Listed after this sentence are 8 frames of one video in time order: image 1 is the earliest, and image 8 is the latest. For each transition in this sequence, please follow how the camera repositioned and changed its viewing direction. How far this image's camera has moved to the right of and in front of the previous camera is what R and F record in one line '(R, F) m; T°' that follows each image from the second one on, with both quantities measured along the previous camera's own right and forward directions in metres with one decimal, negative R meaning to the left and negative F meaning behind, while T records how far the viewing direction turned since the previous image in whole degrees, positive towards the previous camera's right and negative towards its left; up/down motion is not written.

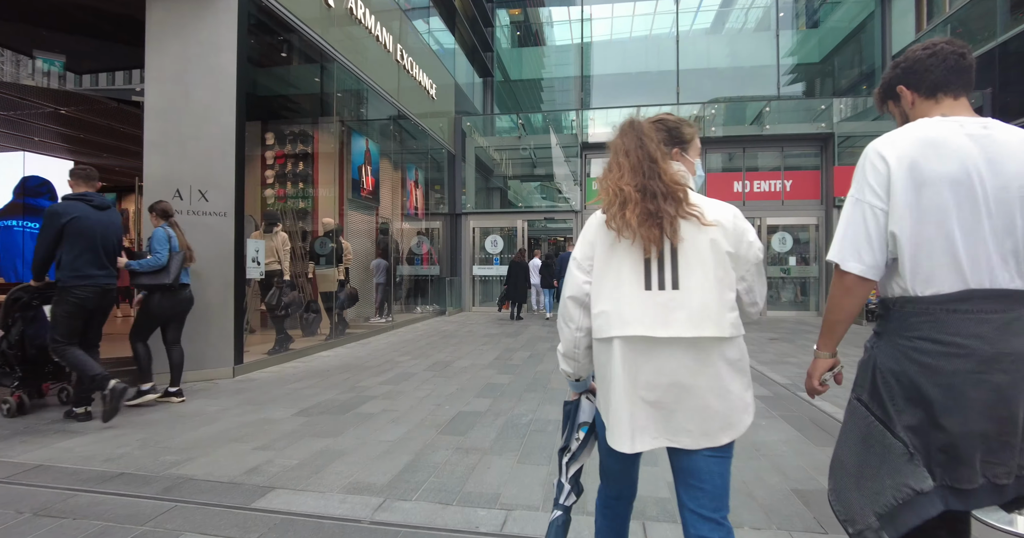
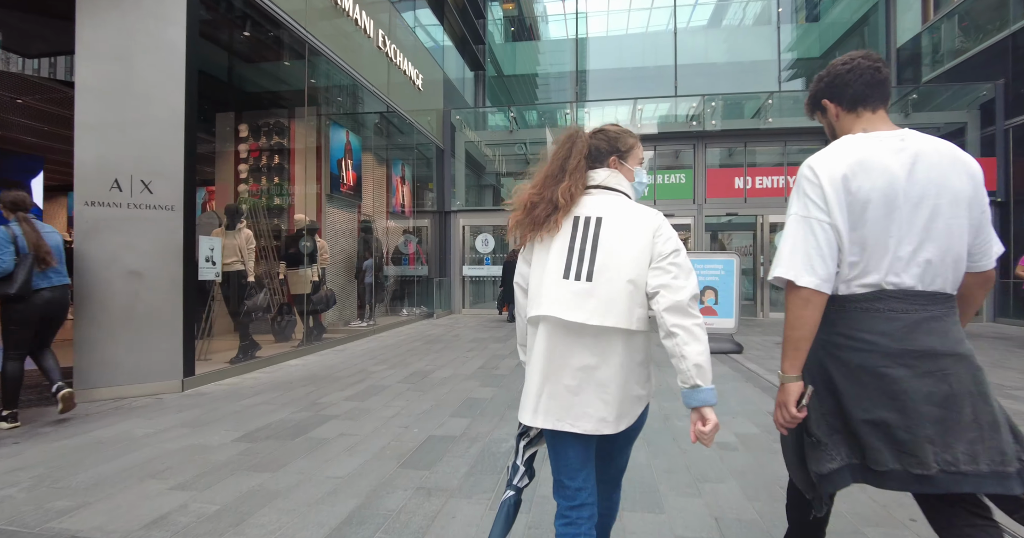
(+0.1, +0.5) m; 0°
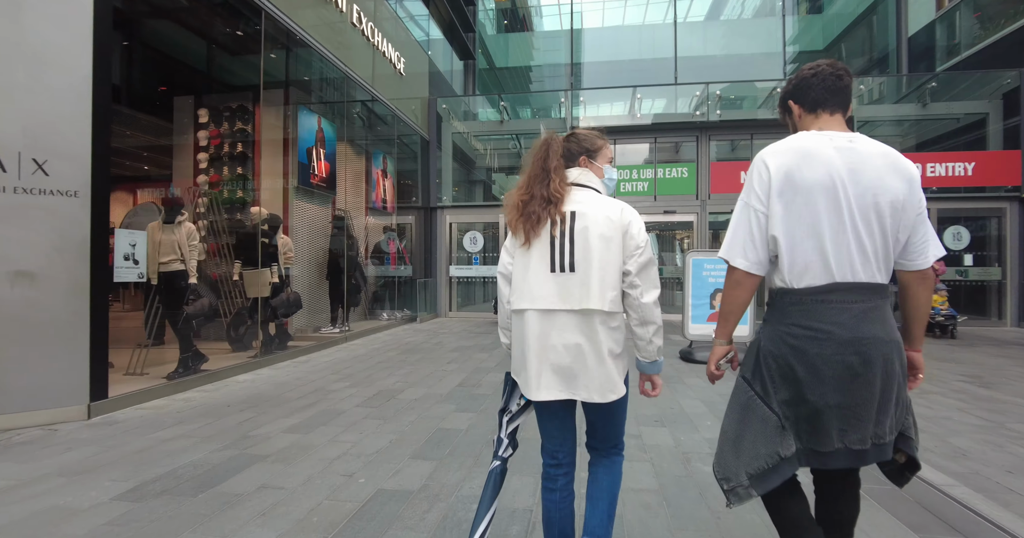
(+0.1, +0.8) m; +1°
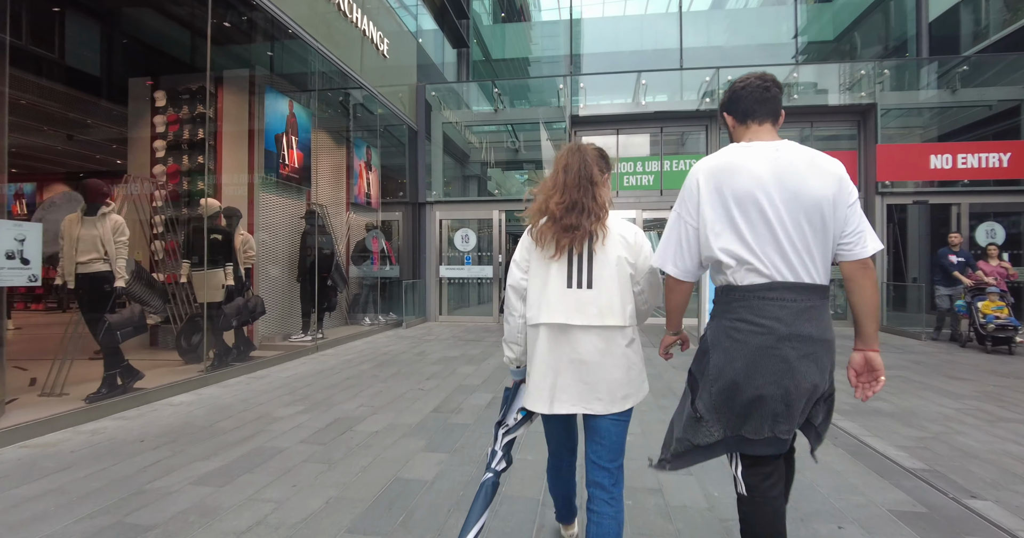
(+0.1, +0.8) m; 0°
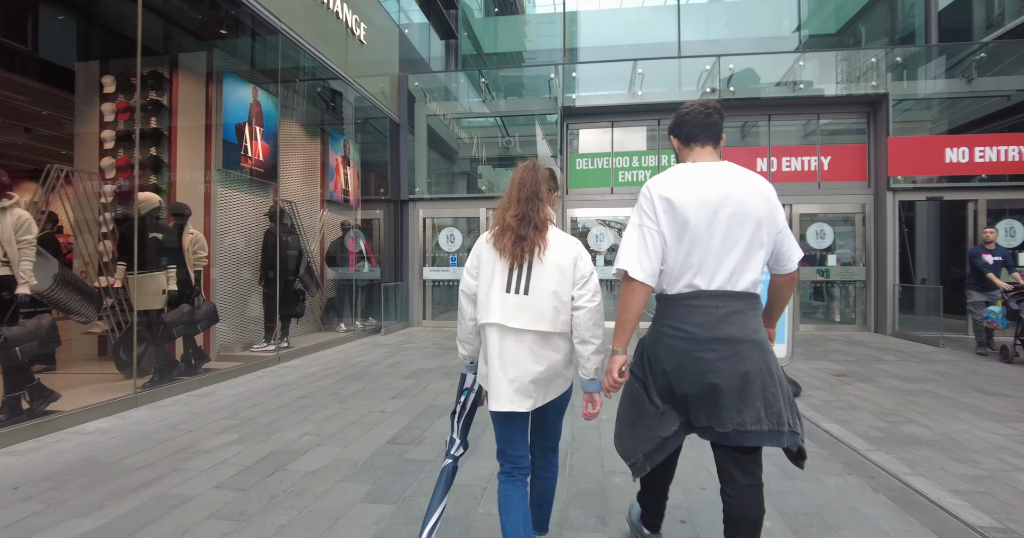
(+0.2, +0.6) m; 0°
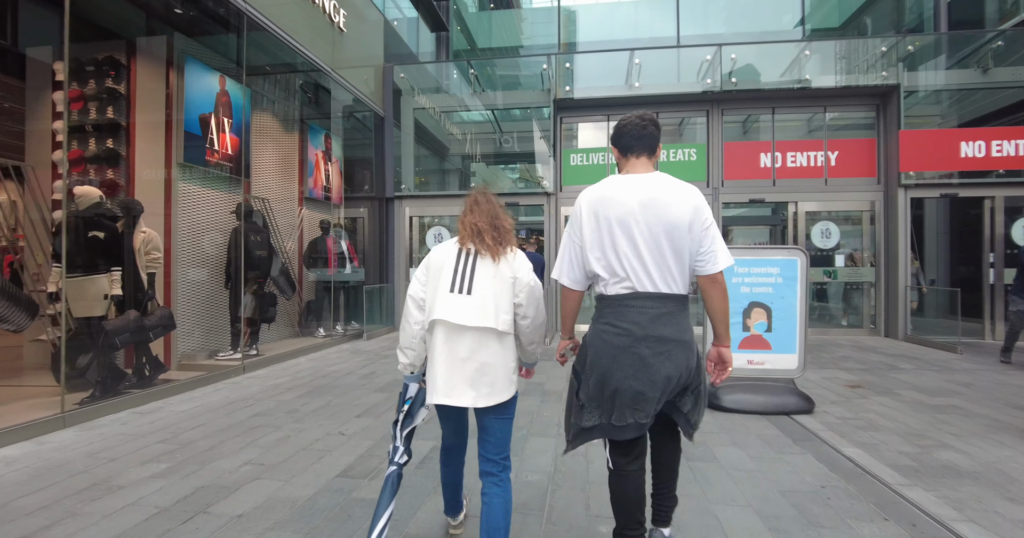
(+0.2, +0.5) m; 0°
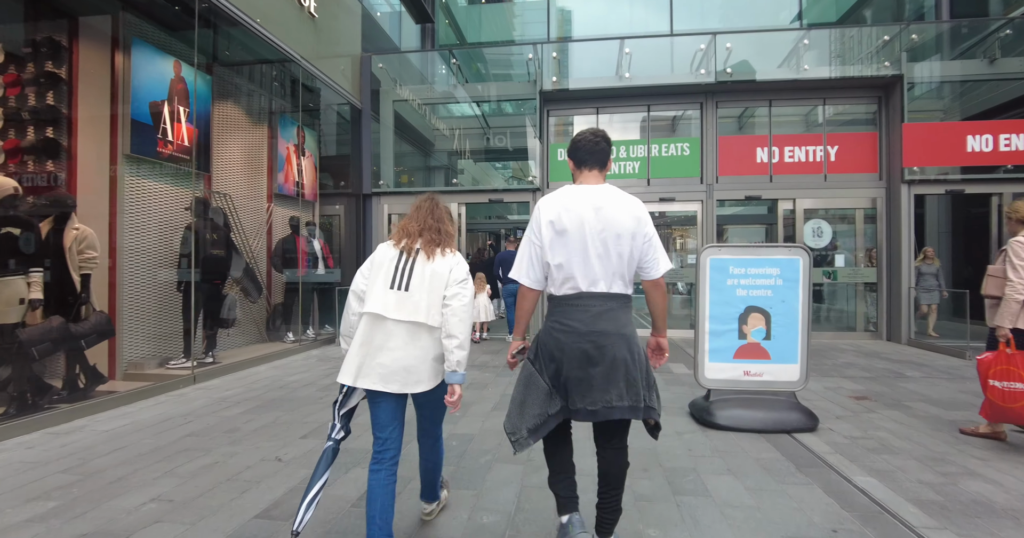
(+0.2, +0.5) m; 0°
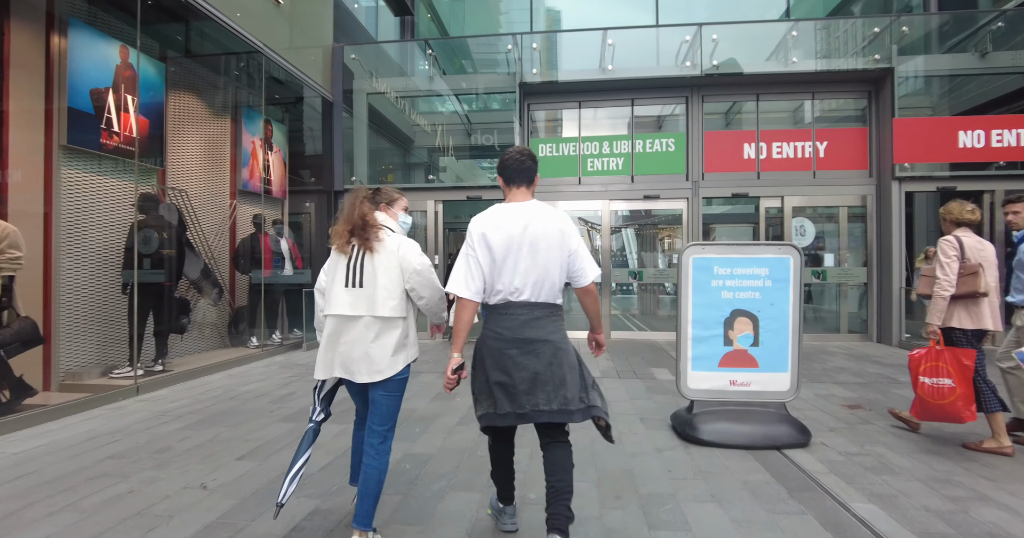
(+0.2, +0.4) m; +1°
